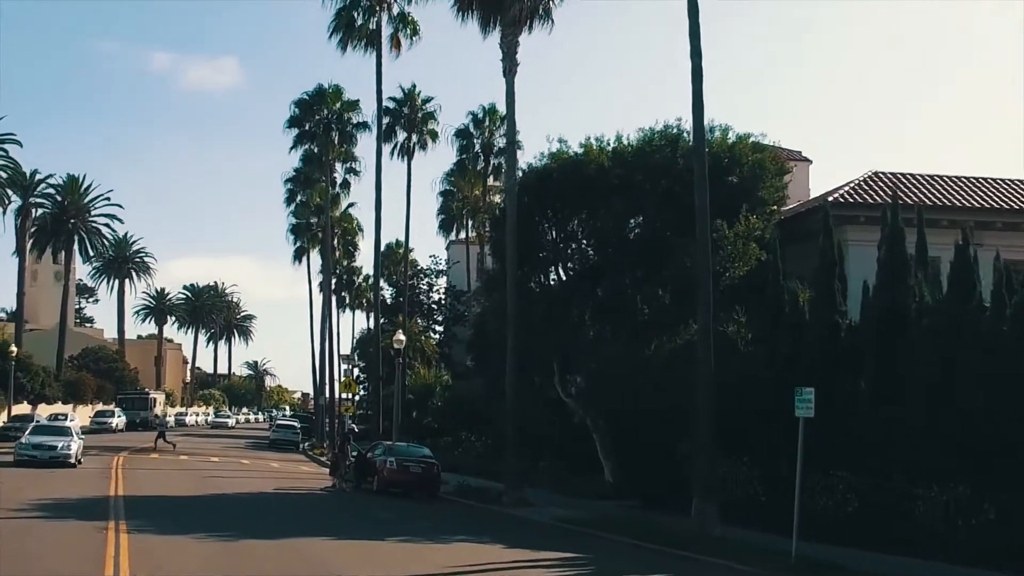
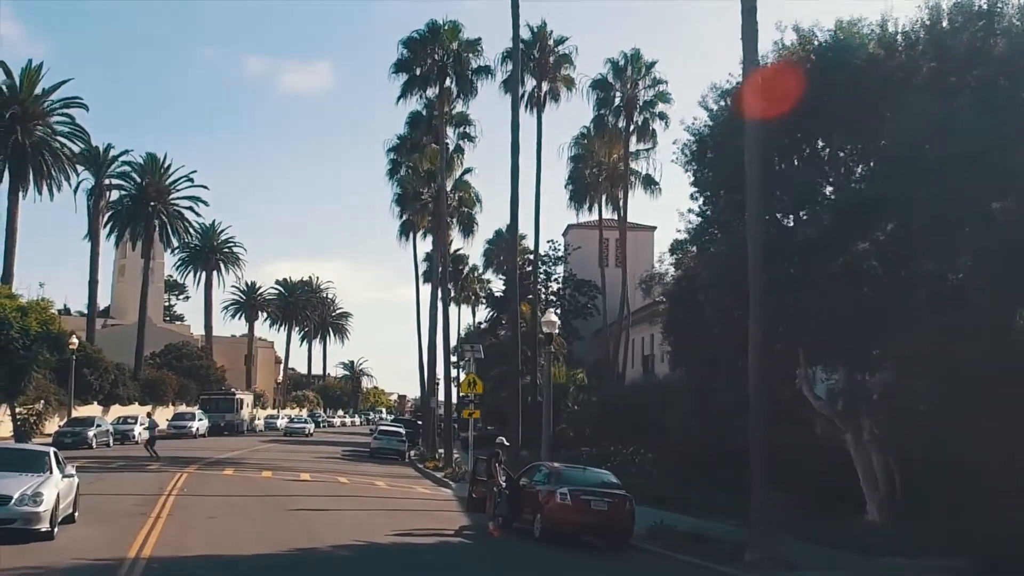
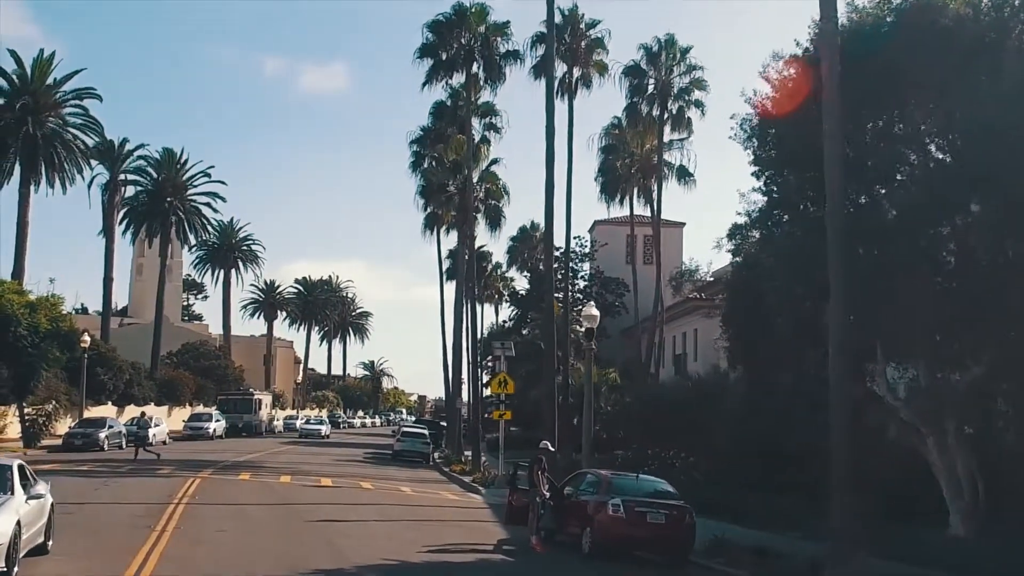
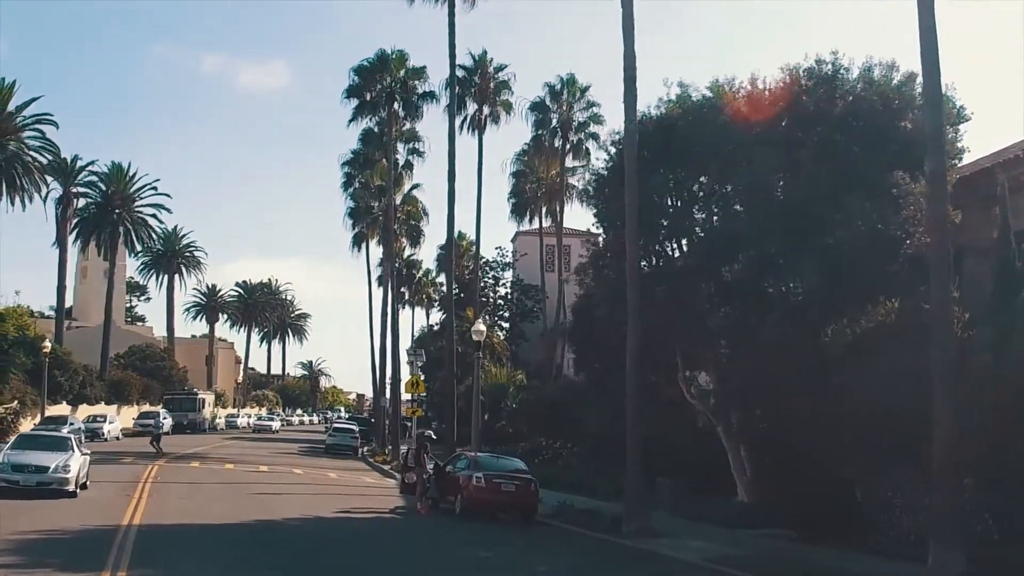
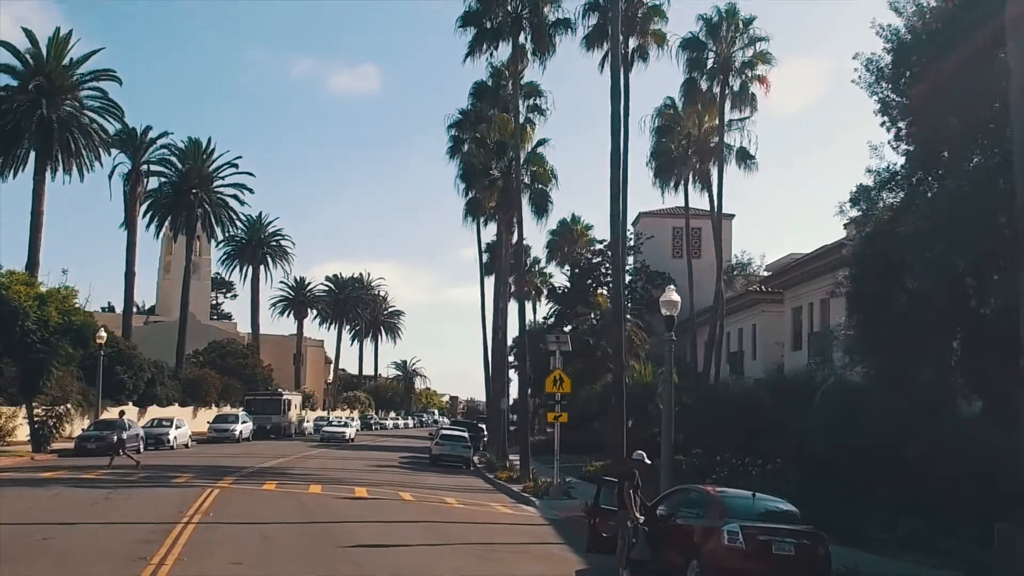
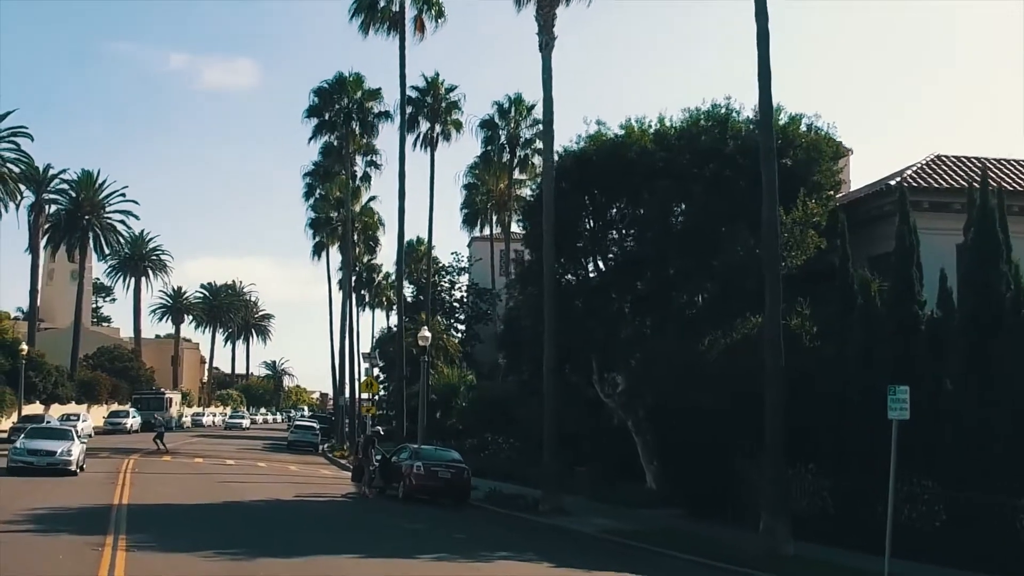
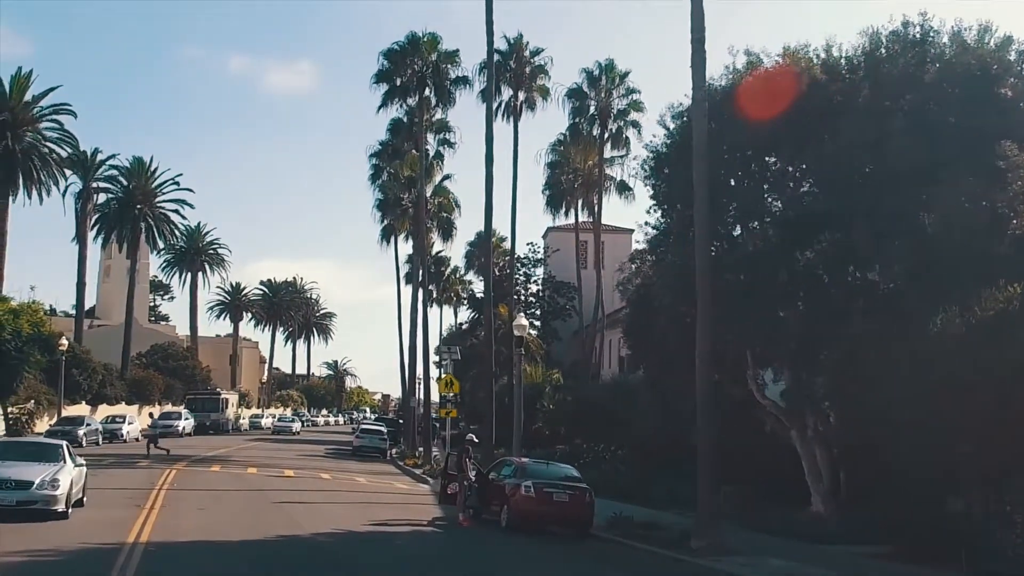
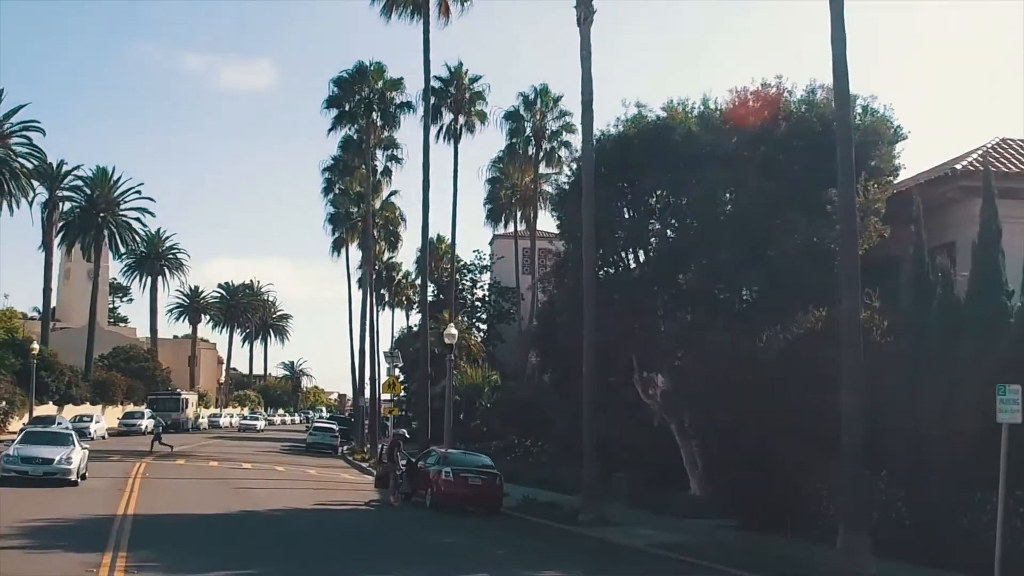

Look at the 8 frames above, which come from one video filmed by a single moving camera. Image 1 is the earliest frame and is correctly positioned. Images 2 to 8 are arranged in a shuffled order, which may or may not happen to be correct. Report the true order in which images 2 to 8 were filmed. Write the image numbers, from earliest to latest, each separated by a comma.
6, 8, 4, 7, 2, 3, 5
